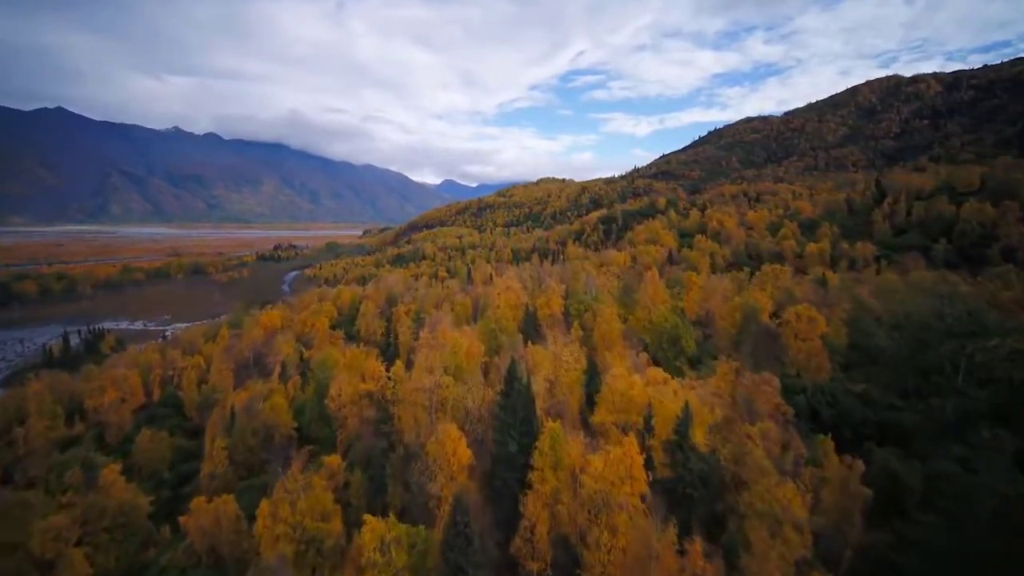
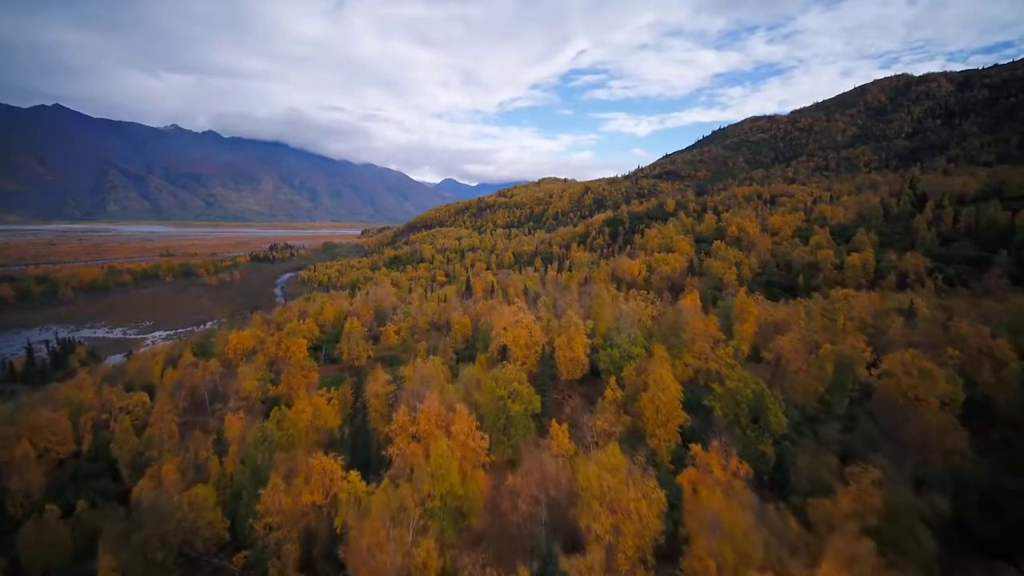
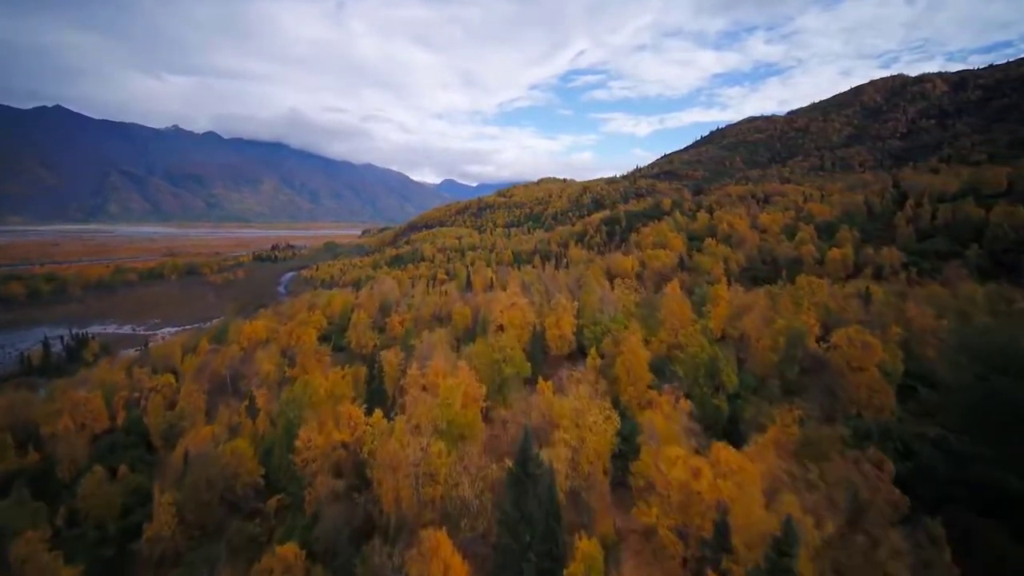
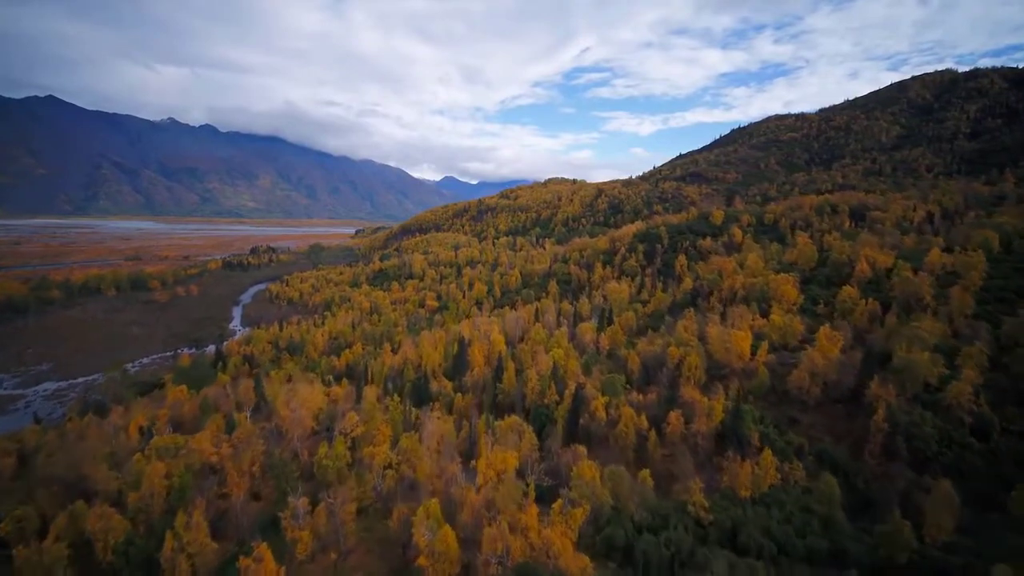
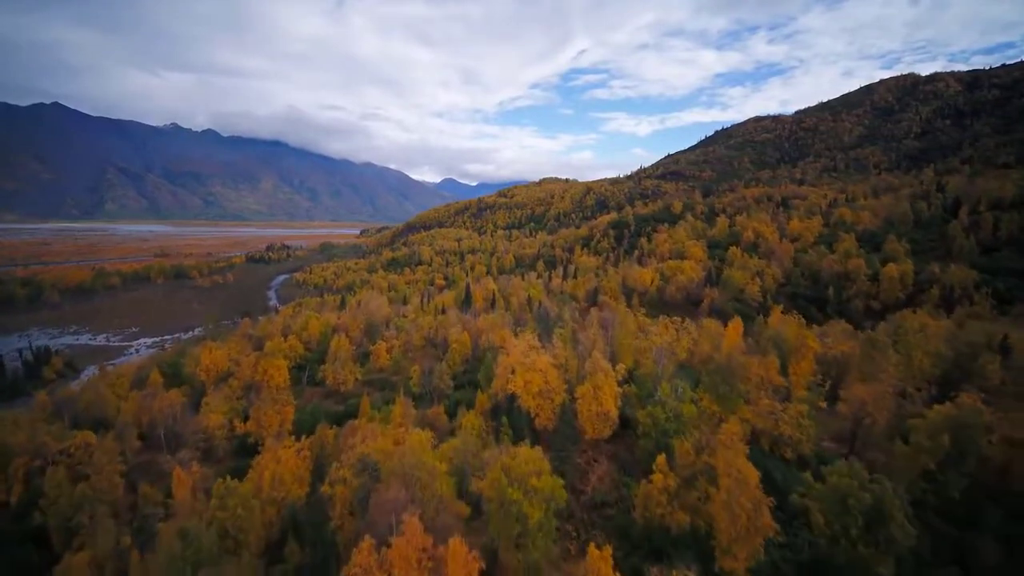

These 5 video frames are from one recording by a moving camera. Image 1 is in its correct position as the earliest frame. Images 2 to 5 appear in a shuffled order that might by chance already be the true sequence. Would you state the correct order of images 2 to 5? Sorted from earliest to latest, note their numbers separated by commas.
3, 2, 5, 4
